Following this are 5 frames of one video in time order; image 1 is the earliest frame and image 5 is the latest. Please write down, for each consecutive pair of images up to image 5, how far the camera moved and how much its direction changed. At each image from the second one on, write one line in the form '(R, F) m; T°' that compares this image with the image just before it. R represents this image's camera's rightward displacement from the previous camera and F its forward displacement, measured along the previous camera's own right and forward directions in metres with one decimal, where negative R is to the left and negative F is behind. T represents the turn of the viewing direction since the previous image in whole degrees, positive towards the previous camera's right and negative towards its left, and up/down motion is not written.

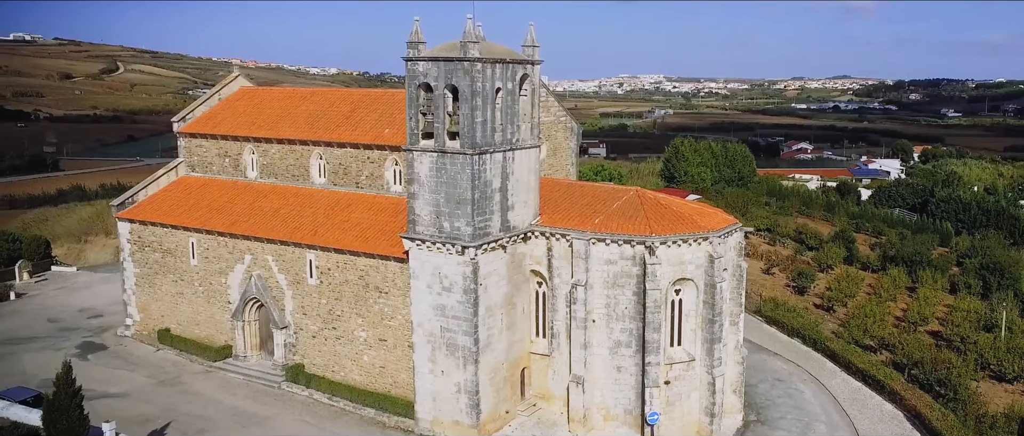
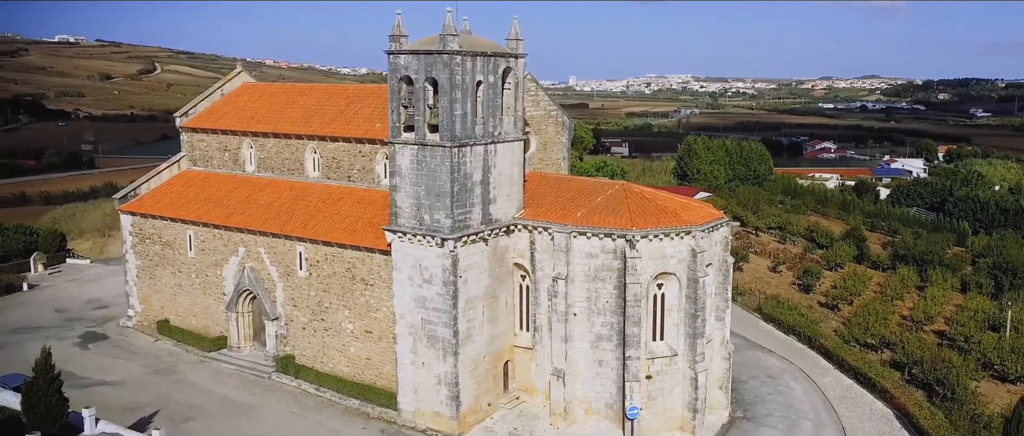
(+1.4, 0.0) m; -2°
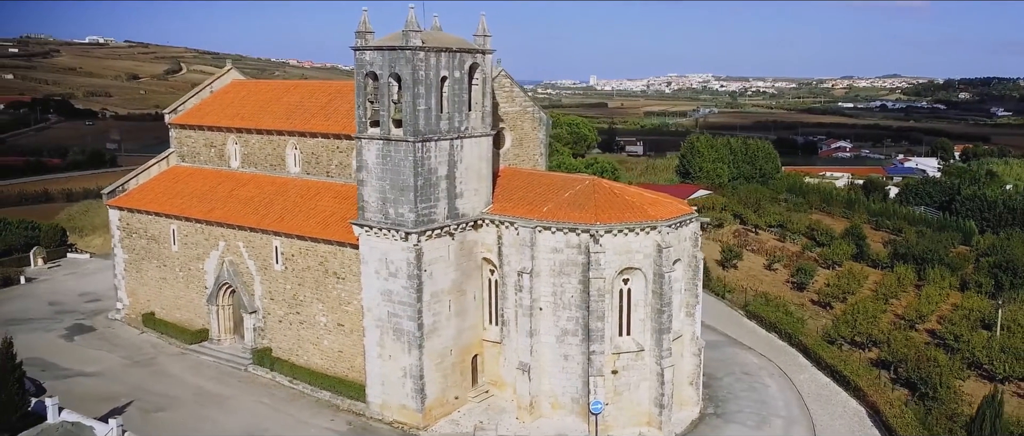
(+1.6, -0.1) m; -1°
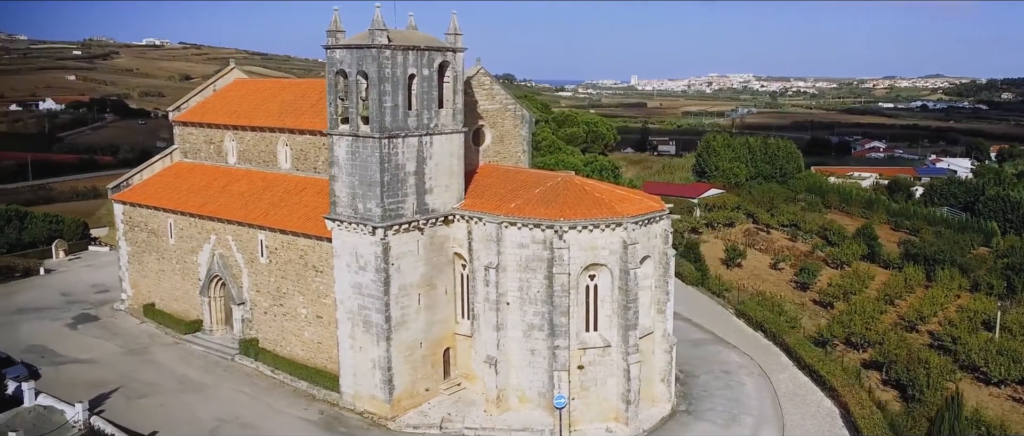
(+2.2, -0.3) m; -3°
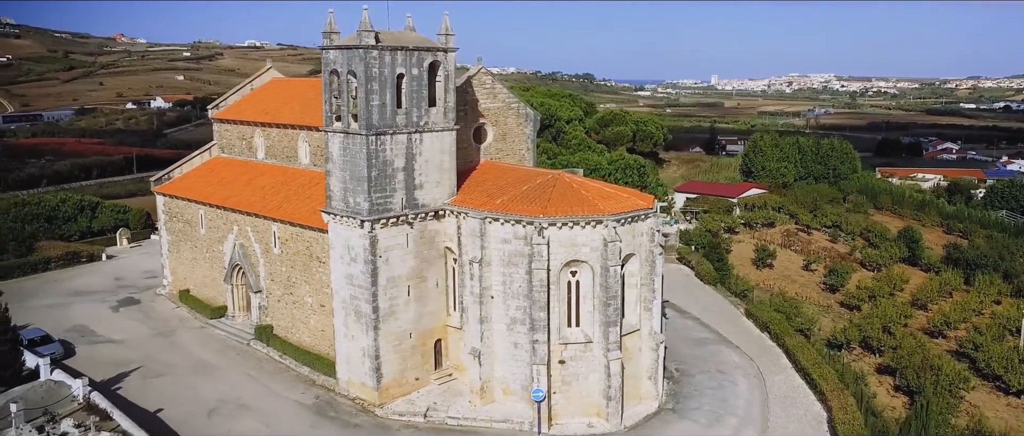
(+3.0, -0.4) m; -6°
